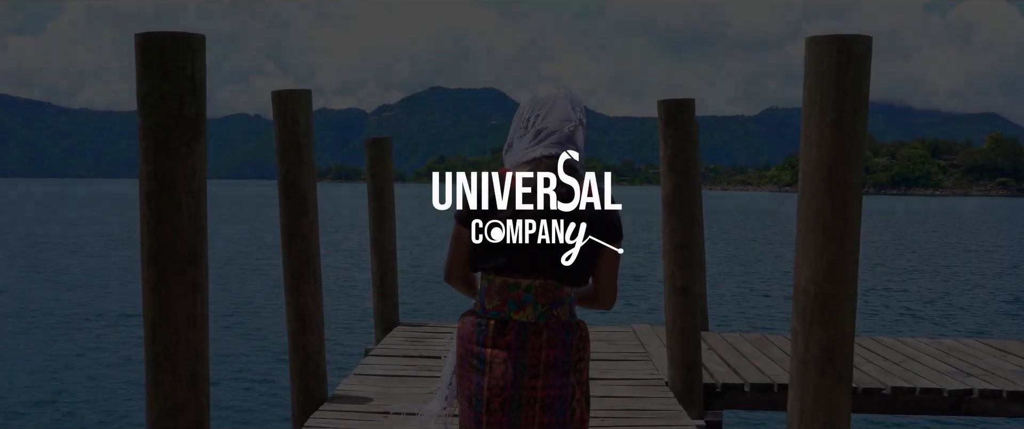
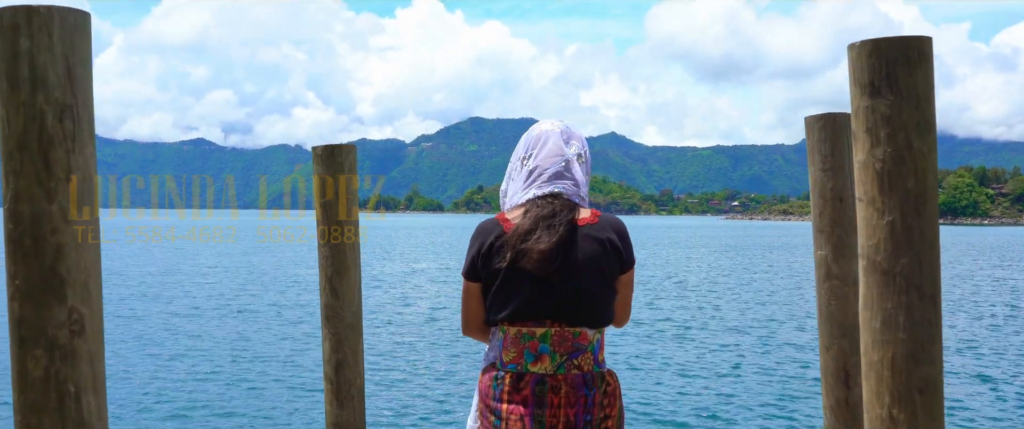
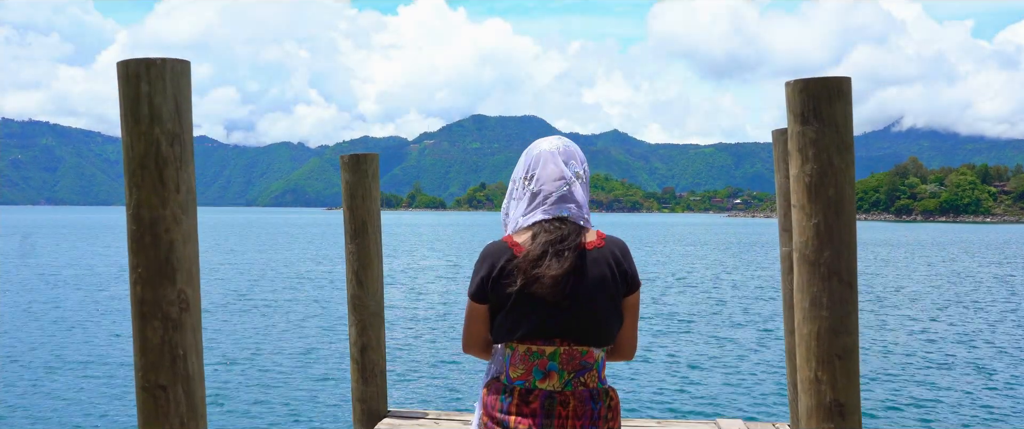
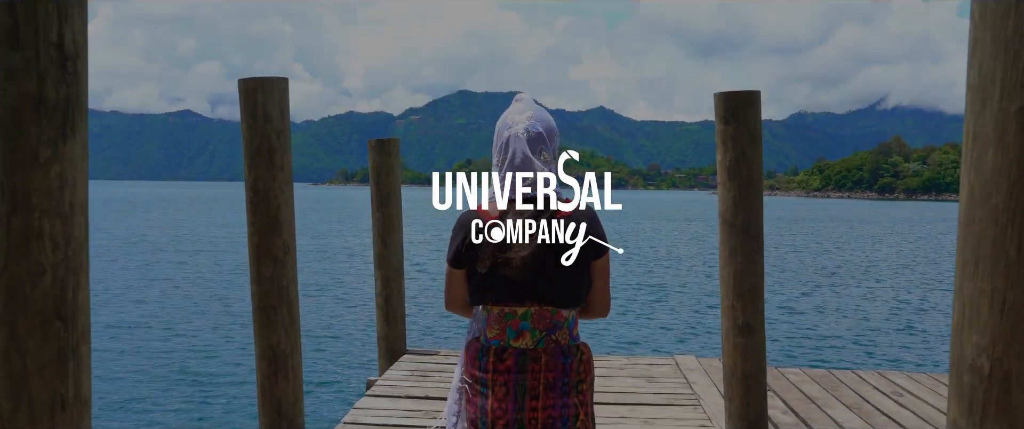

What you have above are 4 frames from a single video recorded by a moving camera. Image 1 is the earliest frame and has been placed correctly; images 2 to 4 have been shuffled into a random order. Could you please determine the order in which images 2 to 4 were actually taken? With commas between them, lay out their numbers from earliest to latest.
4, 3, 2
